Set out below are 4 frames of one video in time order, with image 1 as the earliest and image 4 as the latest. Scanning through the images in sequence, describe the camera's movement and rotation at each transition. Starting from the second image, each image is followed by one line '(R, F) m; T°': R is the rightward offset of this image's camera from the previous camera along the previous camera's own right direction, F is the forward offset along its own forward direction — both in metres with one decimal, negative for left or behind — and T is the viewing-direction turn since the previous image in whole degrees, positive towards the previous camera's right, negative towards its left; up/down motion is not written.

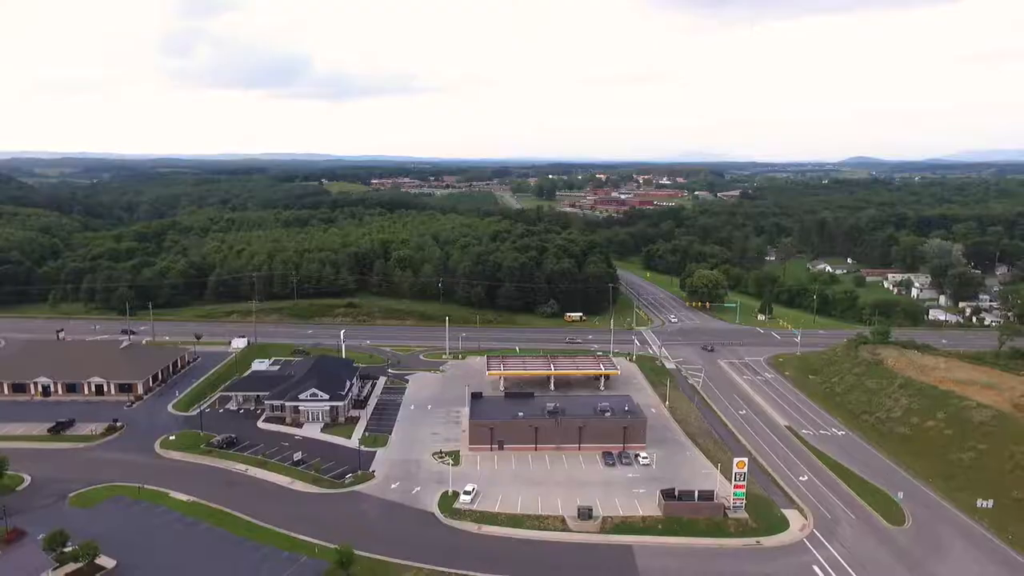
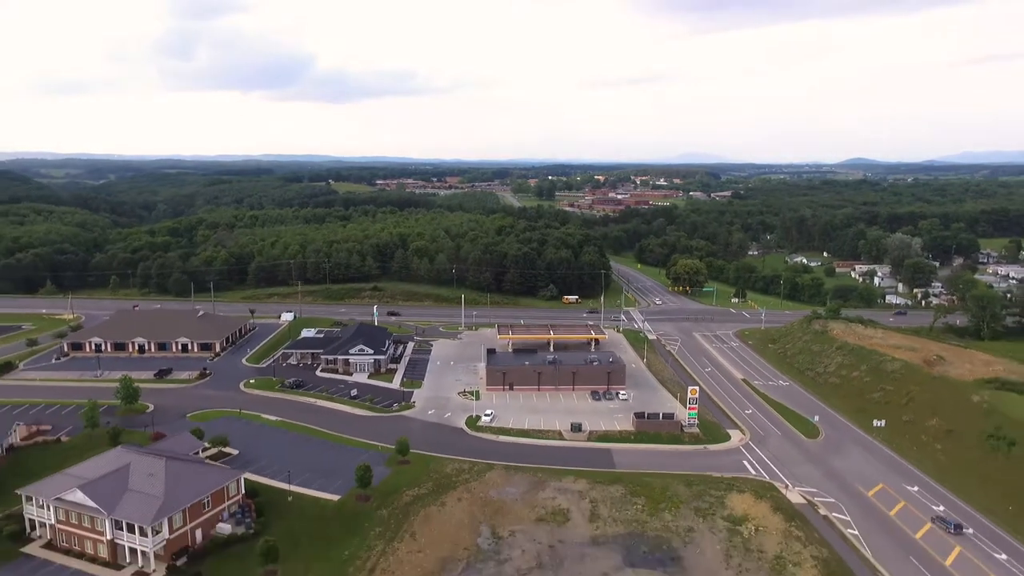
(-0.6, -10.9) m; 0°
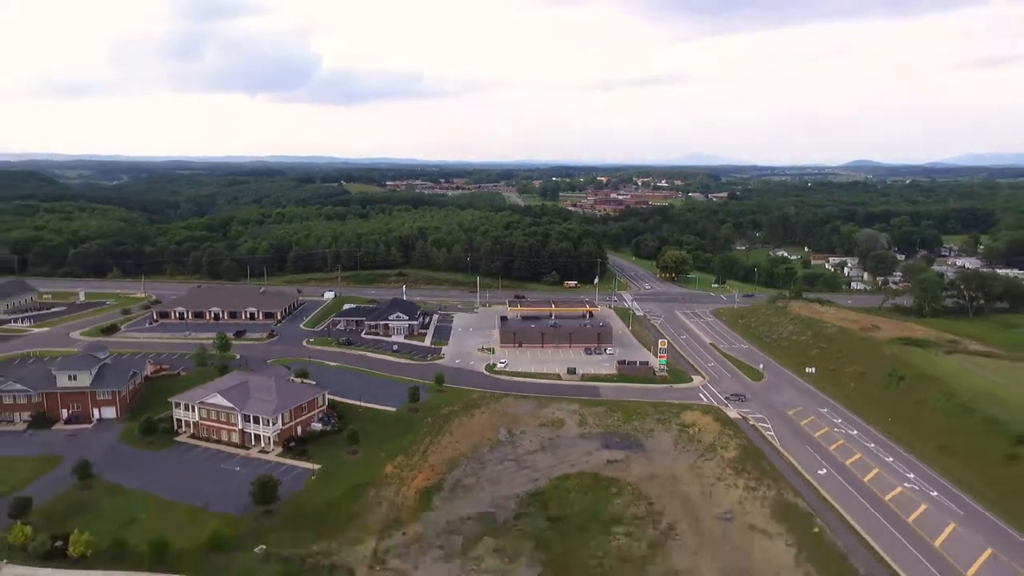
(-0.4, -12.4) m; 0°
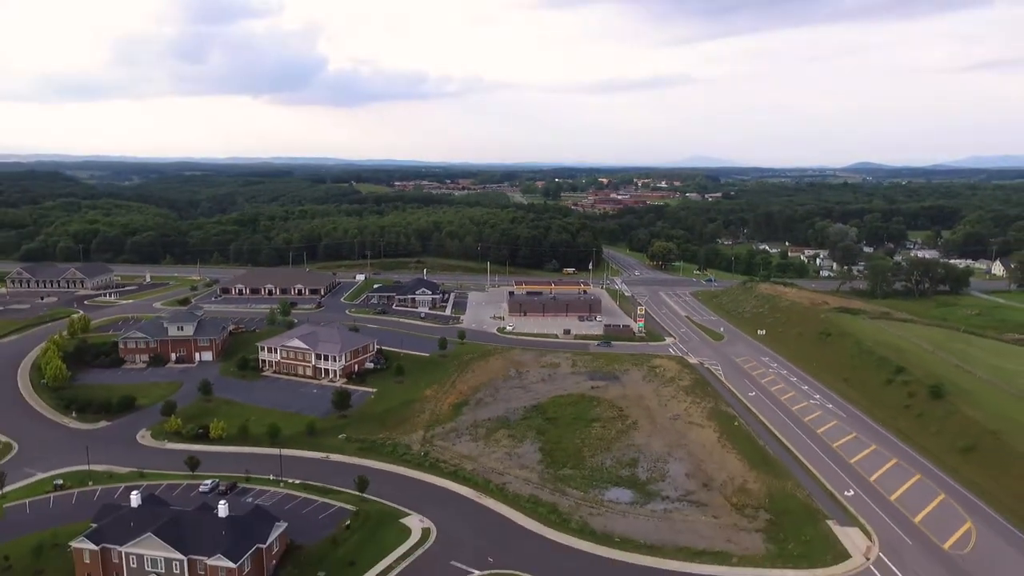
(-0.4, -13.2) m; 0°
